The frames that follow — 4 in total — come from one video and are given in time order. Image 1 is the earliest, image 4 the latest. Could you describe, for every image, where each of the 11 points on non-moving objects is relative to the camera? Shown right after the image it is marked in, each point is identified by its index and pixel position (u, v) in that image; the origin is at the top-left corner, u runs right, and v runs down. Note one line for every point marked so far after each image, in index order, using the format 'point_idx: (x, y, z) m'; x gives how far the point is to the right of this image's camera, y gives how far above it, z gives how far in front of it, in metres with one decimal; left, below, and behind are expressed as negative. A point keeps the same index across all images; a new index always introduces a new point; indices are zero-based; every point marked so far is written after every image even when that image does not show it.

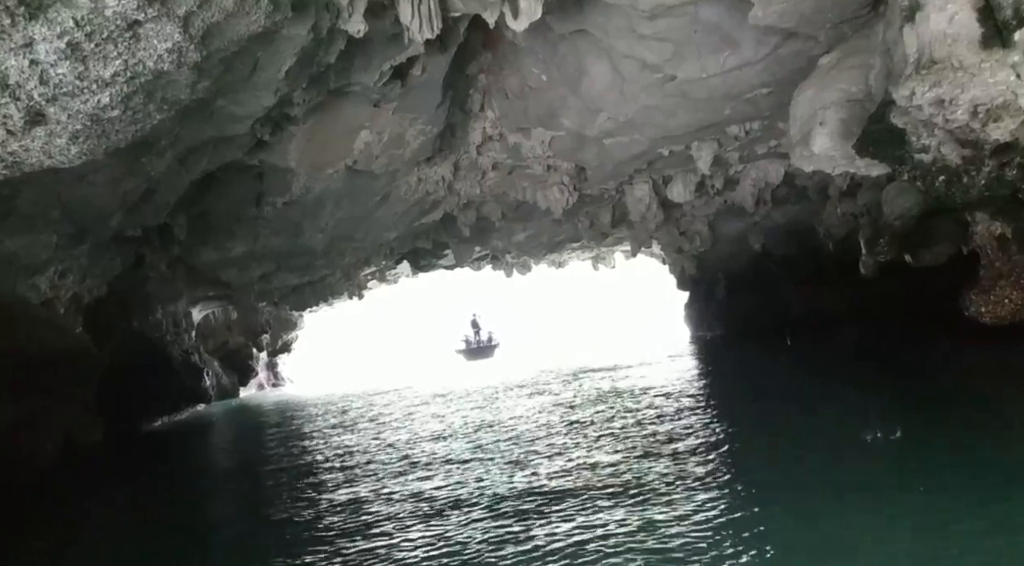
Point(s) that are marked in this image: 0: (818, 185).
0: (+5.7, +1.8, +14.6) m
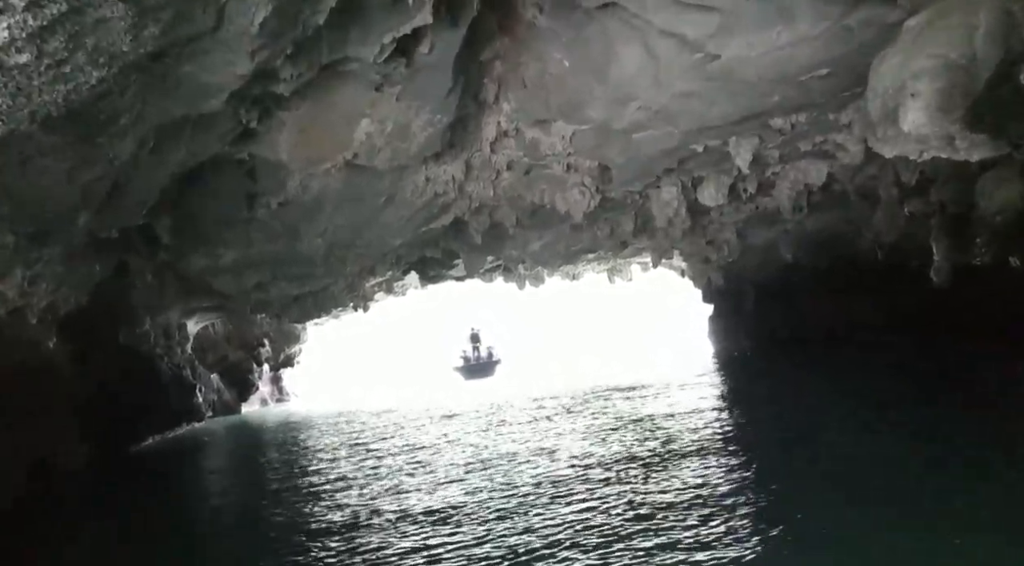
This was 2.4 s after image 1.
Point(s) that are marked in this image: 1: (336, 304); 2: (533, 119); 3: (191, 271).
0: (+6.0, +1.6, +13.5) m
1: (-3.8, -0.5, +16.7) m
2: (+0.3, +1.9, +9.4) m
3: (-5.2, +0.2, +12.6) m
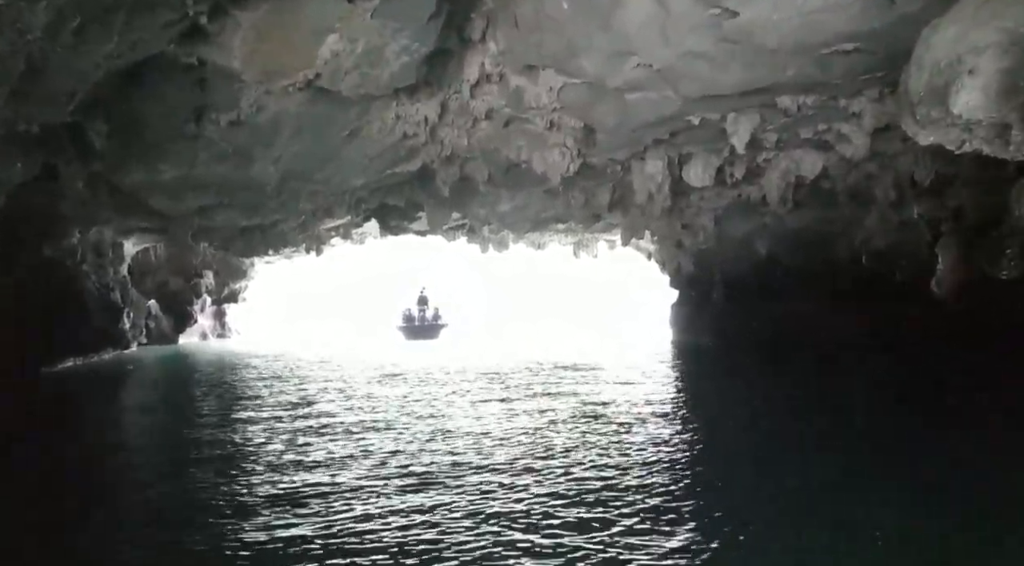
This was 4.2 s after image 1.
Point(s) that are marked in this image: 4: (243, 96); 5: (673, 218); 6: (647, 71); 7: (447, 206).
0: (+5.5, +1.5, +12.9) m
1: (-4.5, +0.8, +15.7) m
2: (+0.1, +2.4, +8.5) m
3: (-5.7, +1.4, +11.5) m
4: (-3.1, +2.1, +8.9) m
5: (+3.1, +1.2, +14.9) m
6: (+1.4, +2.2, +8.2) m
7: (-1.2, +1.4, +14.1) m
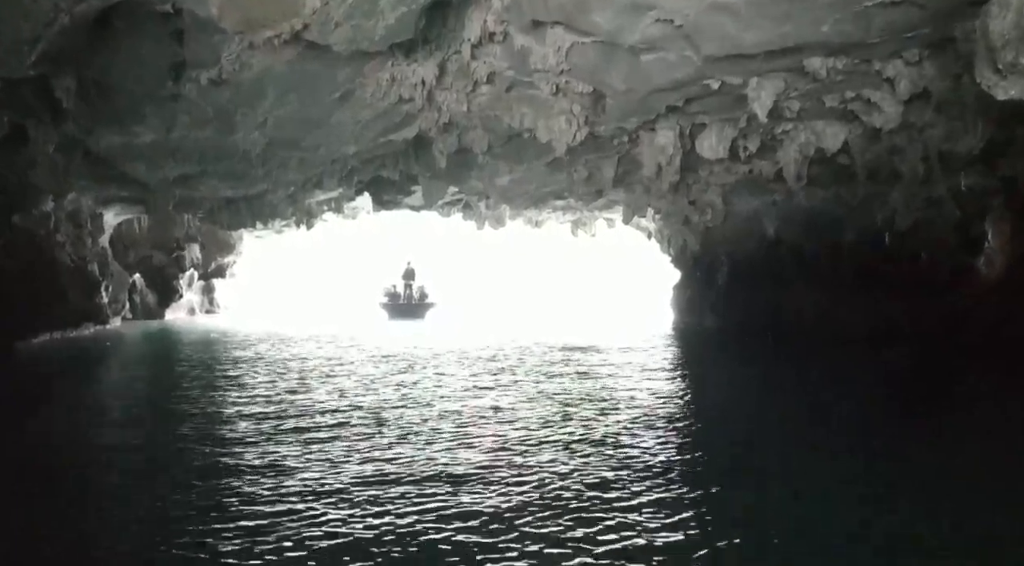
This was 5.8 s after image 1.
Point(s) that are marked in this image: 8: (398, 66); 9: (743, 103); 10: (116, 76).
0: (+5.5, +1.8, +12.2) m
1: (-4.5, +1.3, +14.9) m
2: (+0.2, +2.6, +7.8) m
3: (-5.6, +1.8, +10.7) m
4: (-3.0, +2.4, +8.1) m
5: (+3.1, +1.6, +14.3) m
6: (+1.5, +2.5, +7.5) m
7: (-1.2, +1.8, +13.4) m
8: (-1.3, +2.5, +9.0) m
9: (+2.8, +2.2, +9.5) m
10: (-4.3, +2.3, +8.5) m
